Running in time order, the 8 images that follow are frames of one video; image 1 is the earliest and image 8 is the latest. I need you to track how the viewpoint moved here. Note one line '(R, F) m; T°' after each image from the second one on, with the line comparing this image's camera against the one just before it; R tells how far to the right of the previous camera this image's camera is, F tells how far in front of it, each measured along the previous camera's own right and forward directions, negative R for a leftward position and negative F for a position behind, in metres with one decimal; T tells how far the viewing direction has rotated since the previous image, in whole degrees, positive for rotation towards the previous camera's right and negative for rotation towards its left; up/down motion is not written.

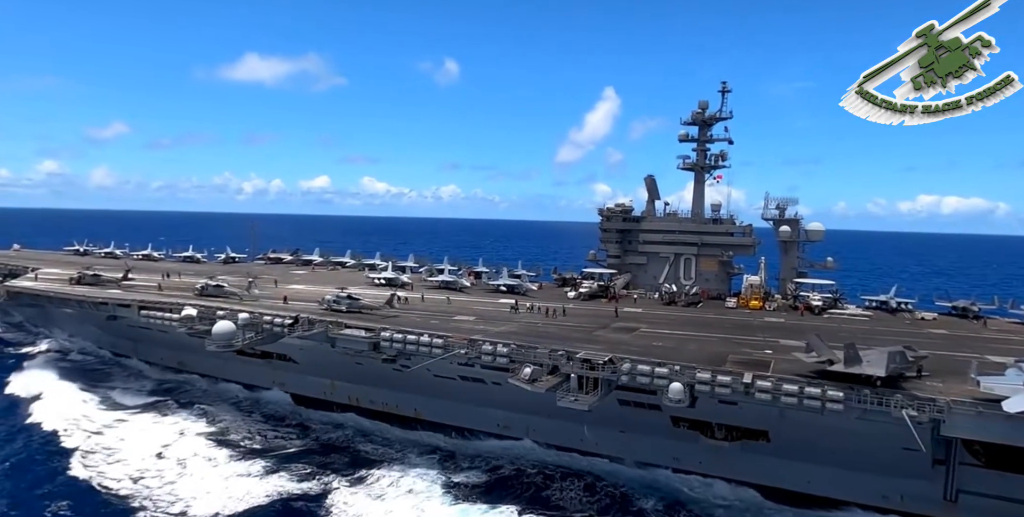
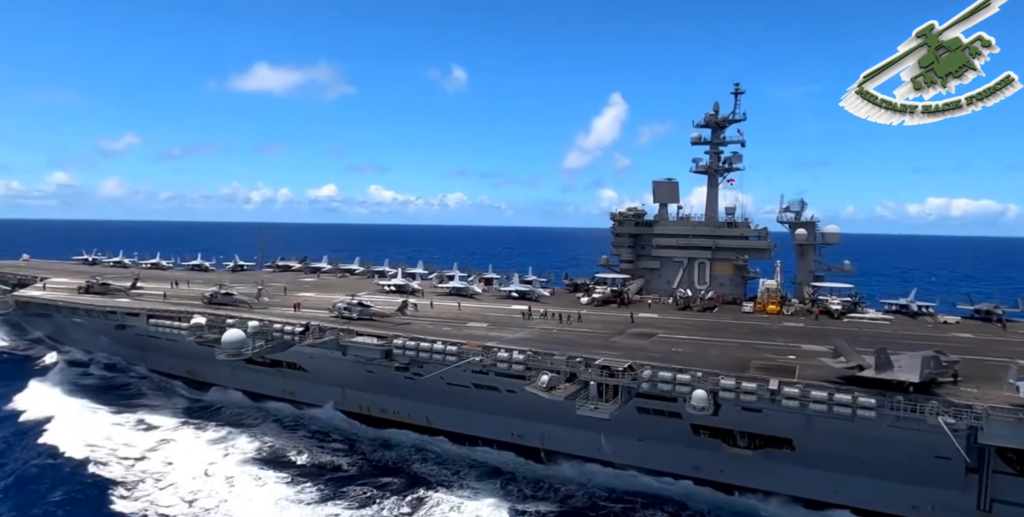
(-0.2, +0.4) m; -1°
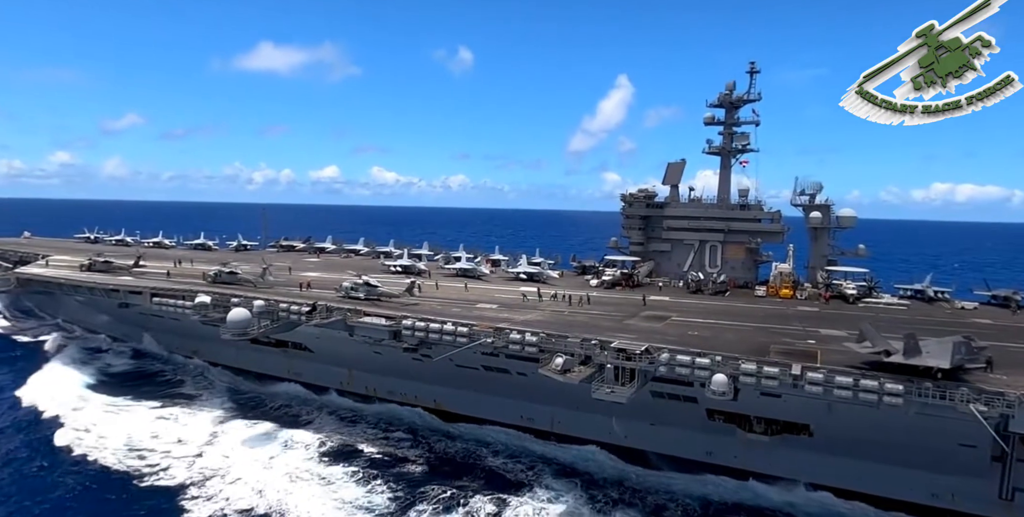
(-0.3, +0.5) m; 0°
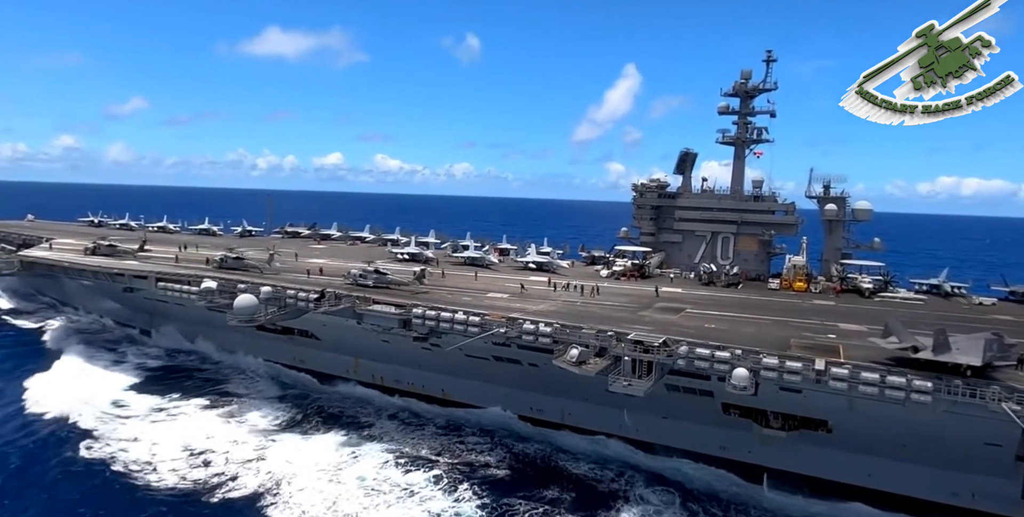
(-0.3, +0.4) m; 0°
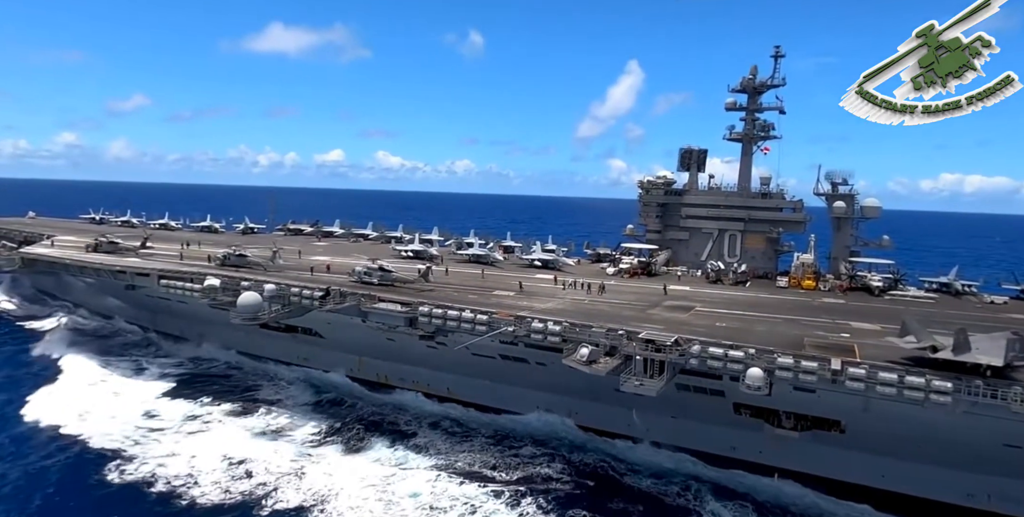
(-0.2, +0.3) m; 0°
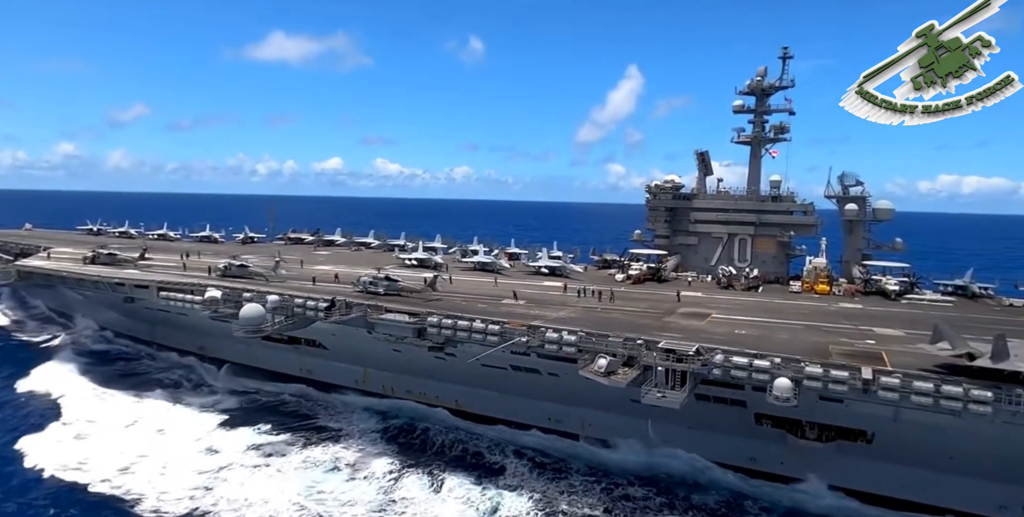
(-0.3, +0.5) m; 0°
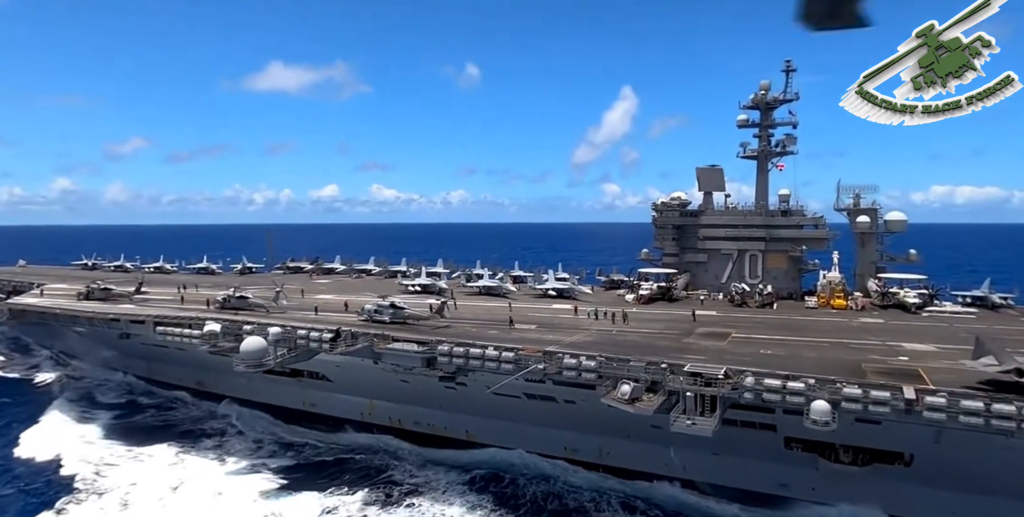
(-0.4, +0.7) m; 0°
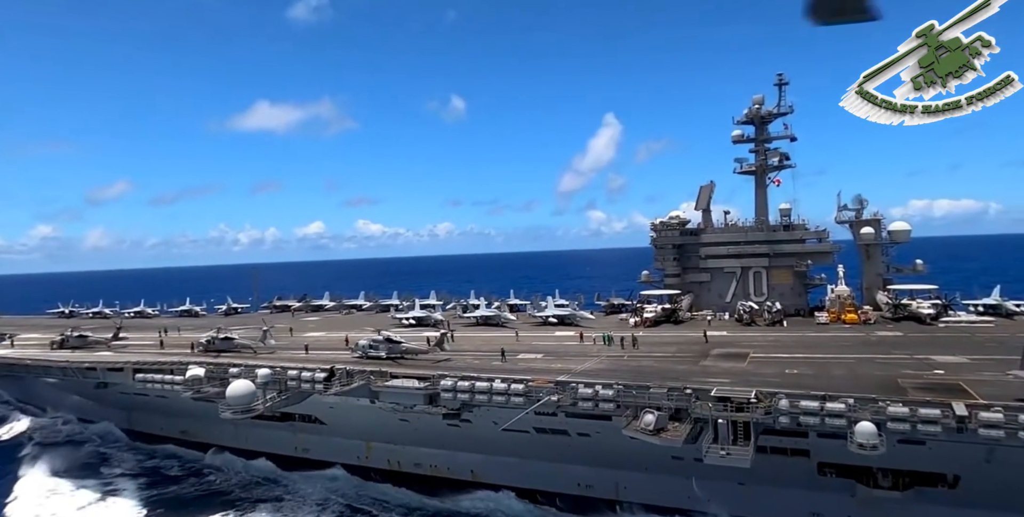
(-0.4, +1.0) m; +1°
